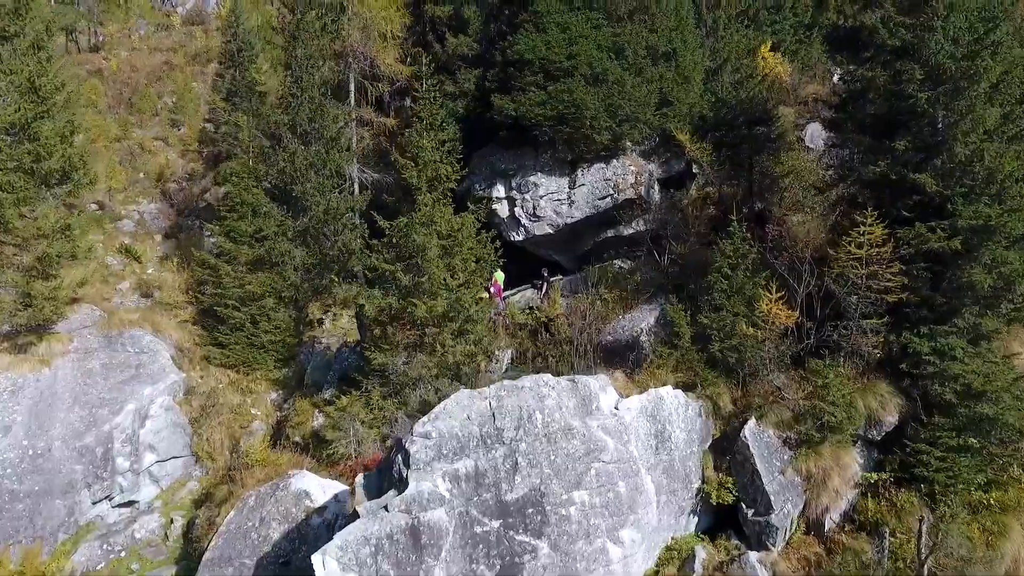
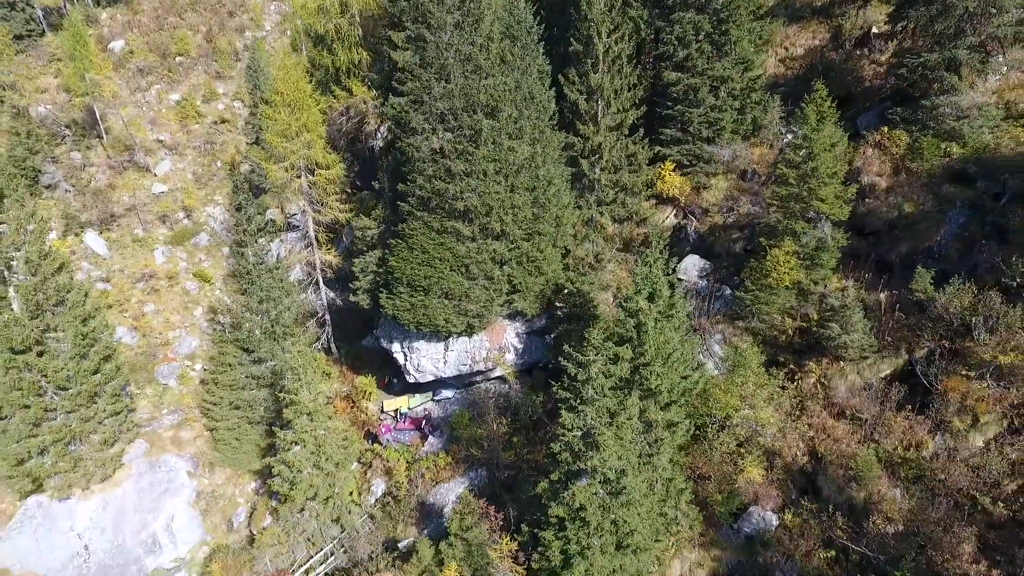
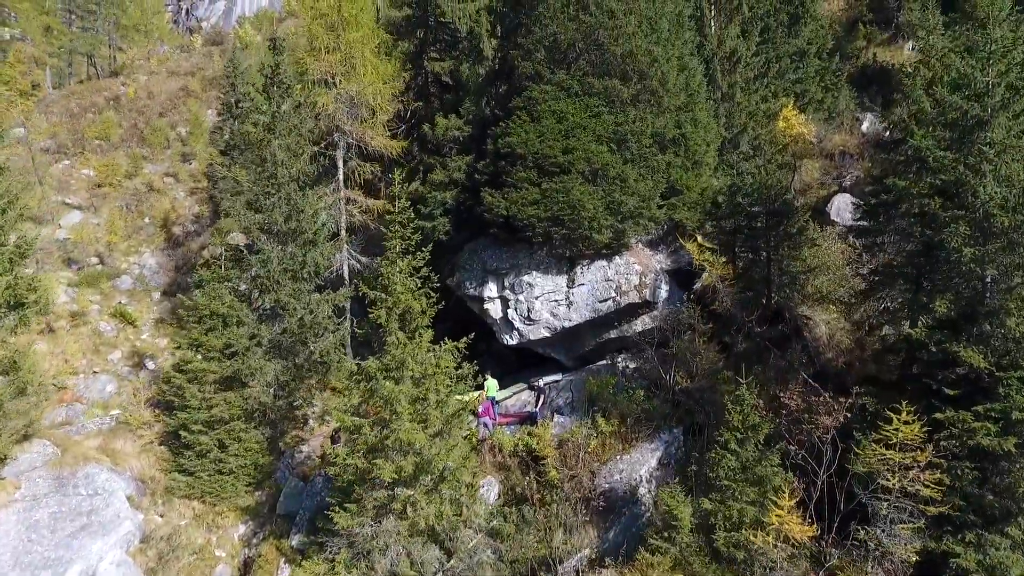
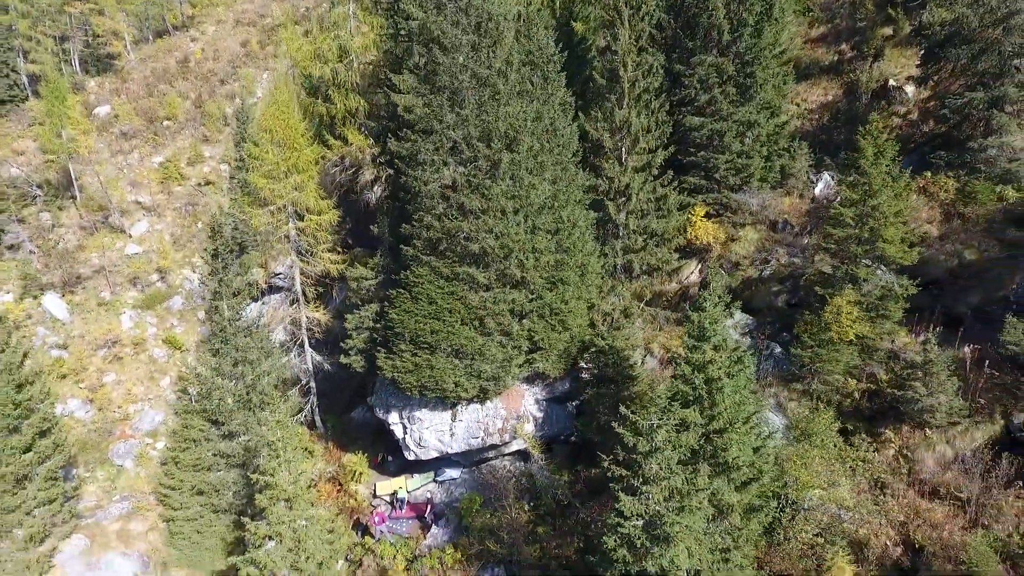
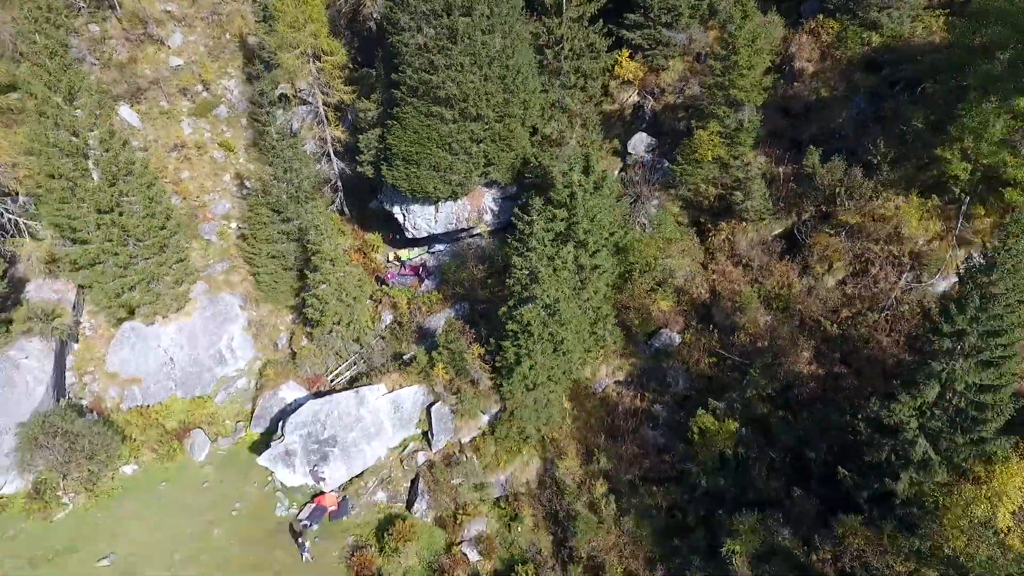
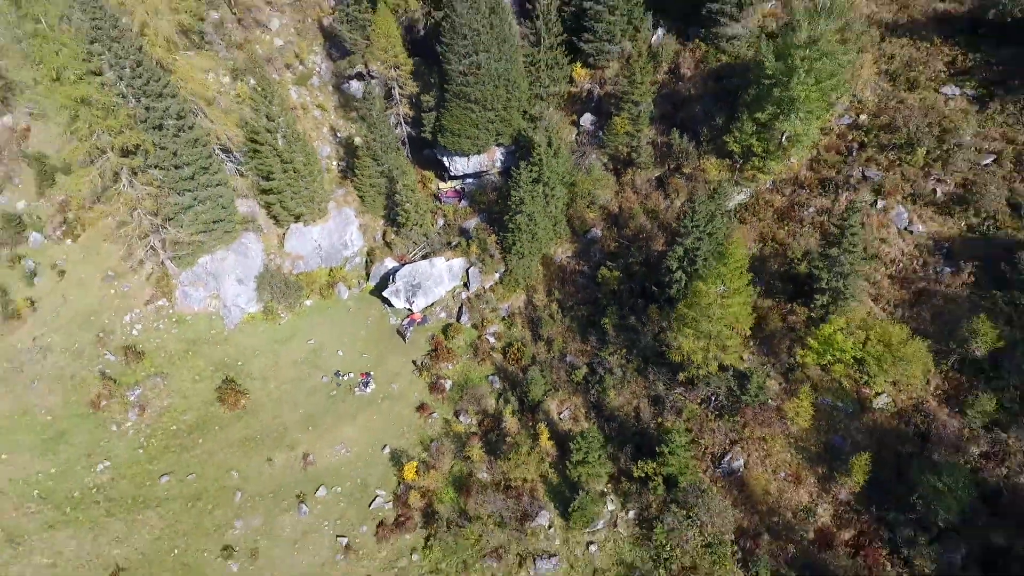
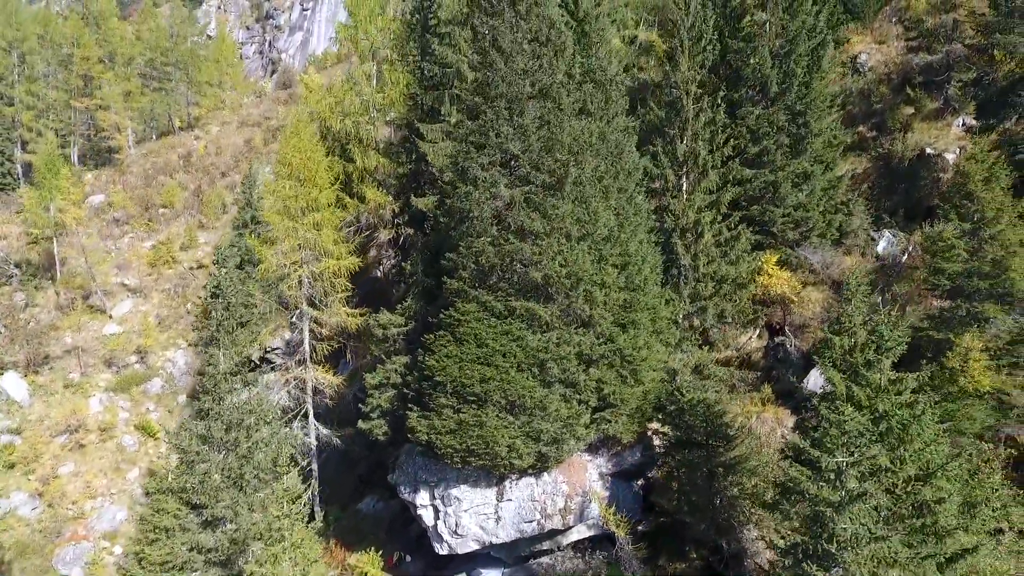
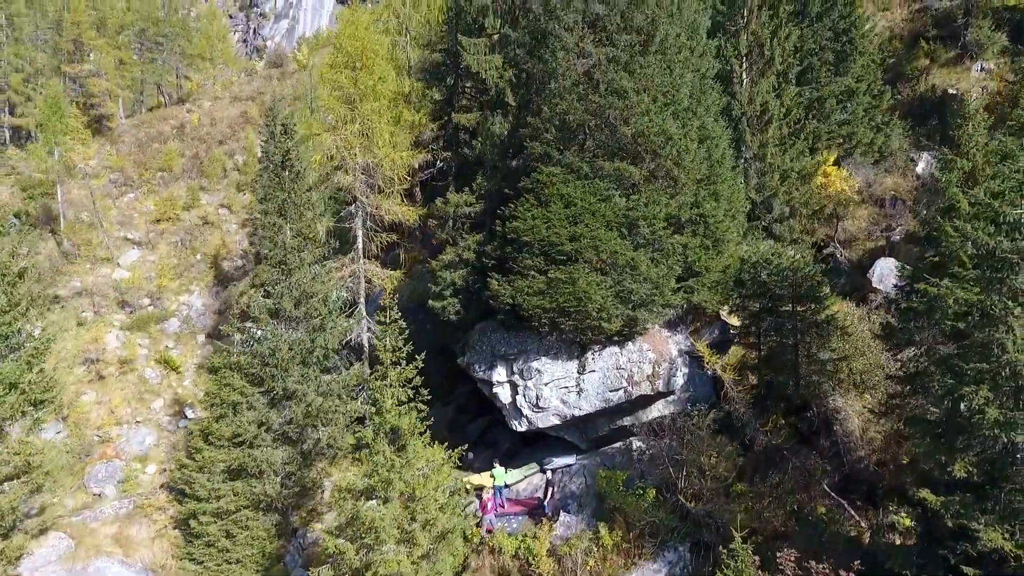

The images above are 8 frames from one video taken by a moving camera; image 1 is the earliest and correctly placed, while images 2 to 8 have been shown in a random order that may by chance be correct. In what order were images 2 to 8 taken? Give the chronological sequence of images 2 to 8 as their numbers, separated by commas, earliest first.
3, 8, 7, 4, 2, 5, 6
